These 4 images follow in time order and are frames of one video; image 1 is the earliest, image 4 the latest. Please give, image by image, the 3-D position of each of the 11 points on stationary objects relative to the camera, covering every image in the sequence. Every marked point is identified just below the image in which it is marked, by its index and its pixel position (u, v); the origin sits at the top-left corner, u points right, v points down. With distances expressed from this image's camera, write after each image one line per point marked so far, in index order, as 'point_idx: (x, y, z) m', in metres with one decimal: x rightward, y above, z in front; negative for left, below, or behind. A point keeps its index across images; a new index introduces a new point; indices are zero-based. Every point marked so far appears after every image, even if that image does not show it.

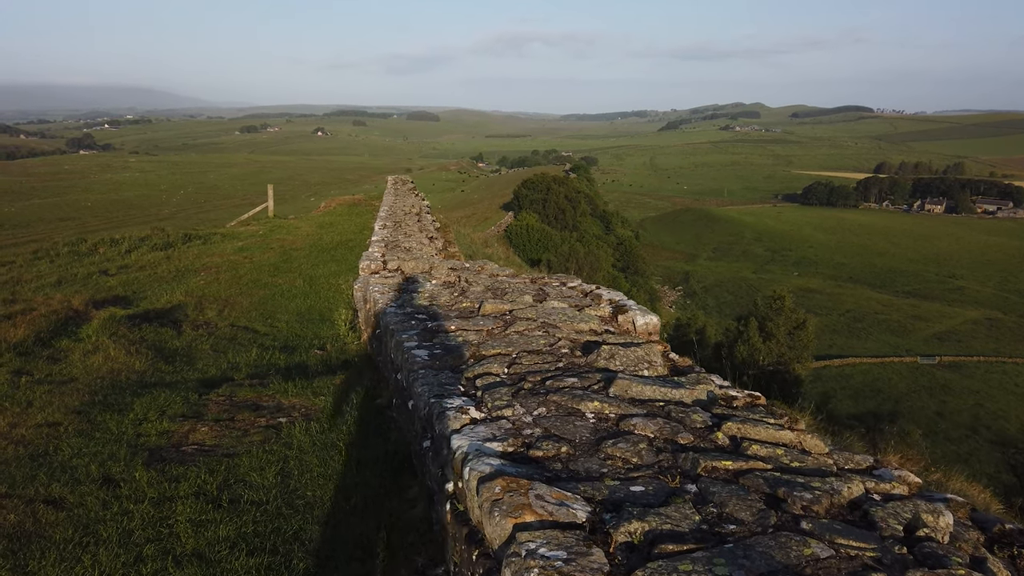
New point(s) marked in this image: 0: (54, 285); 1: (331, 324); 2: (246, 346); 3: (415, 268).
0: (-6.7, 0.0, +11.1) m
1: (-2.1, -0.4, +9.0) m
2: (-2.6, -0.6, +7.6) m
3: (-1.3, +0.2, +10.0) m
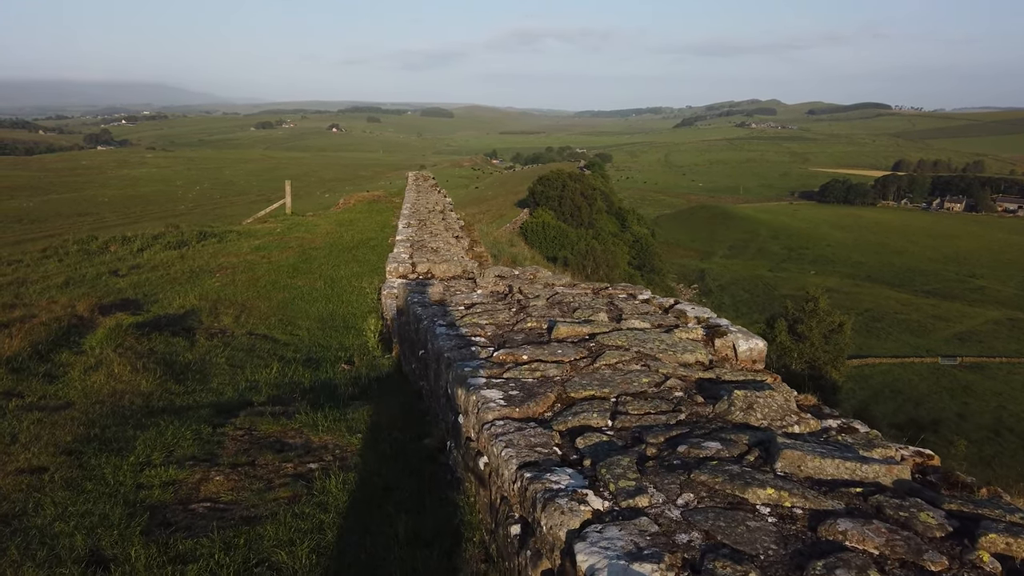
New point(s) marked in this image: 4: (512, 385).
0: (-6.2, 0.0, +10.5) m
1: (-1.7, -0.5, +8.3) m
2: (-2.2, -0.6, +6.9) m
3: (-0.8, +0.2, +9.2) m
4: (0.0, -0.4, +3.0) m
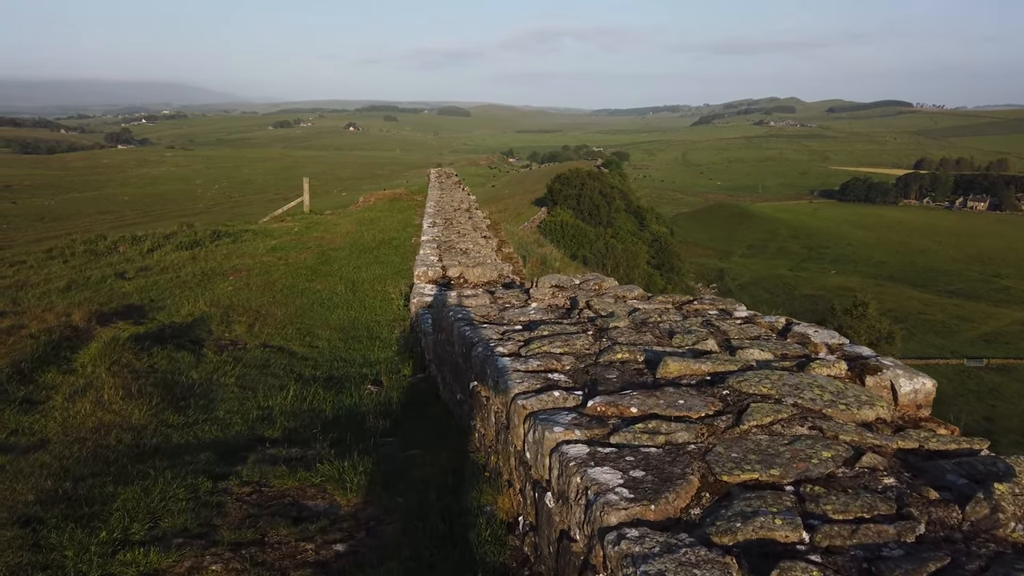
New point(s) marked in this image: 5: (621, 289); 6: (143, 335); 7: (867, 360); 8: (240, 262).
0: (-5.7, 0.0, +9.7) m
1: (-1.3, -0.6, +7.4) m
2: (-1.8, -0.7, +6.0) m
3: (-0.3, +0.1, +8.3) m
4: (+0.3, -0.5, +2.1) m
5: (+0.7, 0.0, +4.7) m
6: (-3.3, -0.4, +6.8) m
7: (+1.5, -0.3, +3.1) m
8: (-4.3, +0.4, +12.0) m
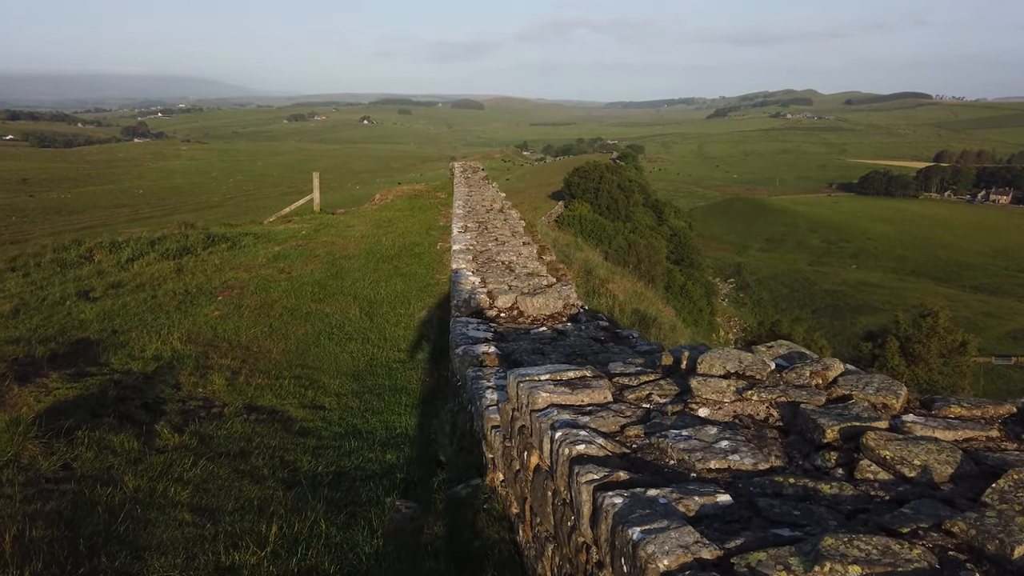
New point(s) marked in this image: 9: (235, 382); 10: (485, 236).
0: (-5.1, -0.3, +7.7) m
1: (-0.7, -0.9, +5.3) m
2: (-1.3, -1.0, +3.9) m
3: (+0.3, -0.2, +6.2) m
4: (+0.8, -0.8, 0.0) m
5: (+1.2, -0.3, +2.6) m
6: (-2.8, -0.7, +4.8) m
7: (+1.9, -0.6, +1.0) m
8: (-3.6, +0.2, +9.9) m
9: (-2.1, -0.7, +5.8) m
10: (-0.3, +0.7, +10.3) m
